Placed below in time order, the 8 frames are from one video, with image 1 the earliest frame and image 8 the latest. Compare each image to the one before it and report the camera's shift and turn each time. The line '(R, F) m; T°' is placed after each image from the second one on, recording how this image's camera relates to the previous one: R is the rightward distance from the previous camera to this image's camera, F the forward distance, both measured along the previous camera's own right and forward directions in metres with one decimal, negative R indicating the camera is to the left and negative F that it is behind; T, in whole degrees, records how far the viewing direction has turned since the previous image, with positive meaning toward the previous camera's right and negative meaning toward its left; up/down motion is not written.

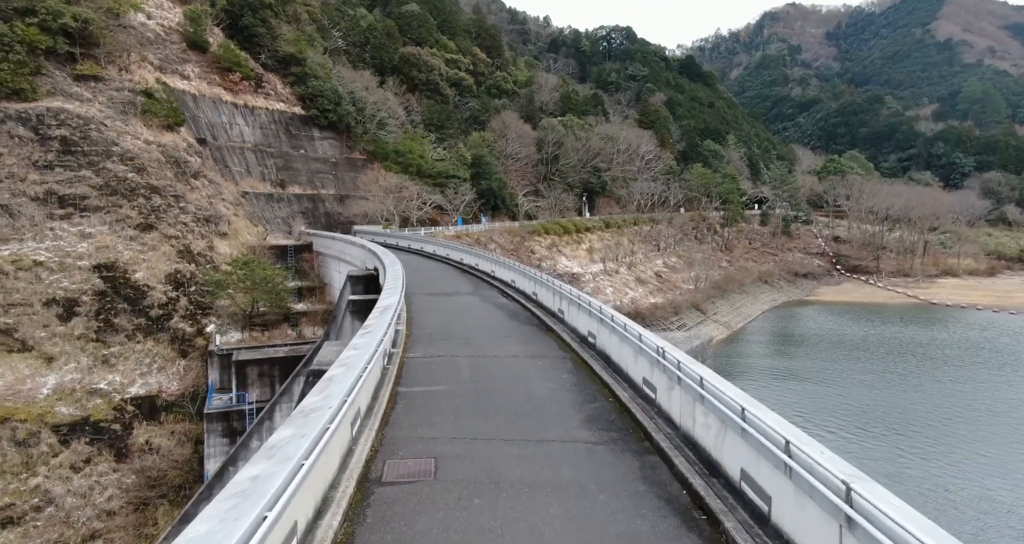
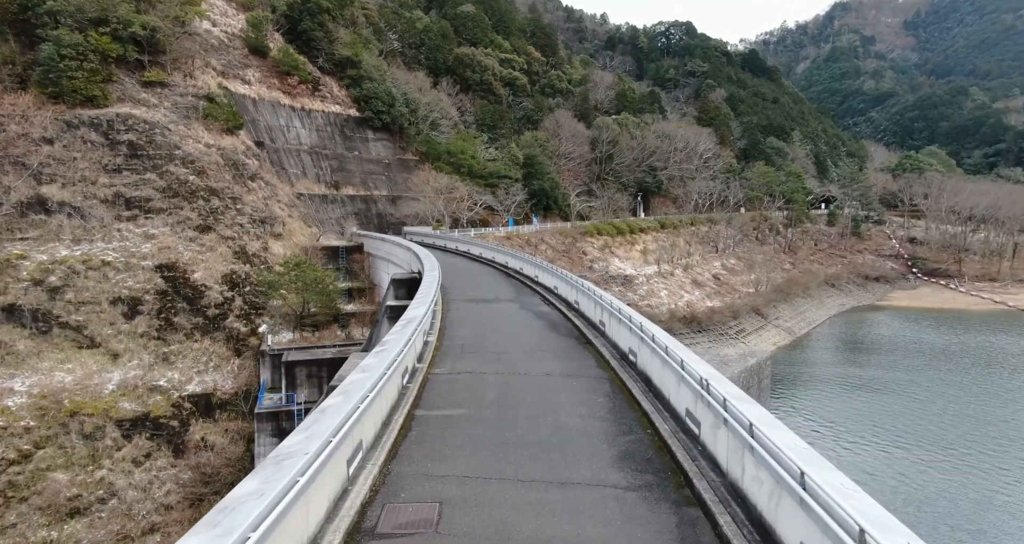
(+0.2, +0.3) m; -5°
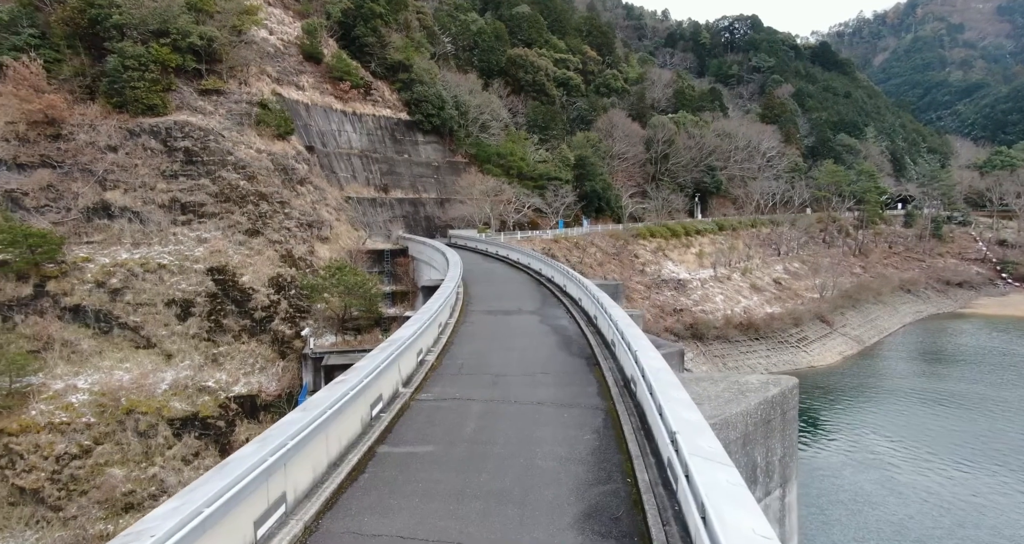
(+0.5, +0.4) m; -5°
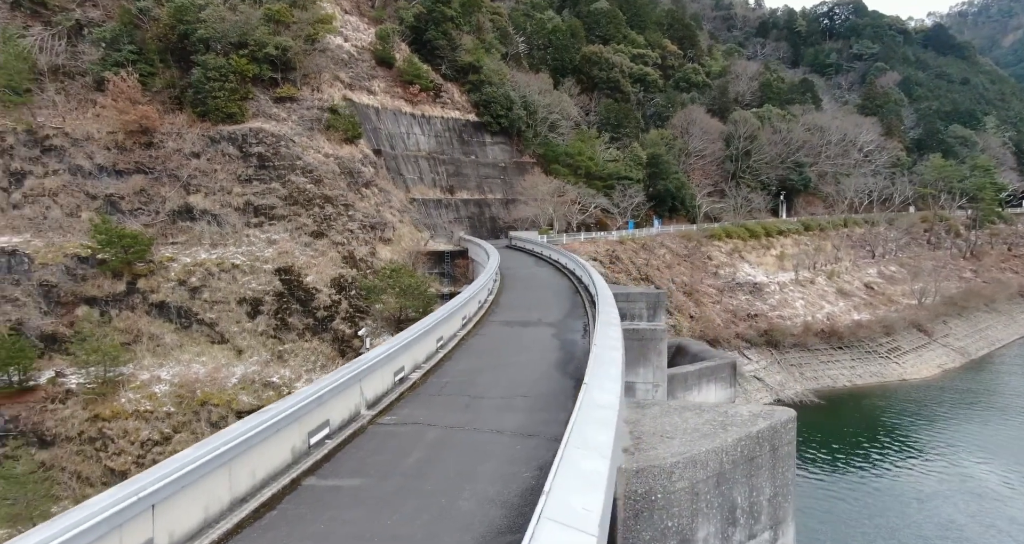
(+0.8, +0.3) m; -8°
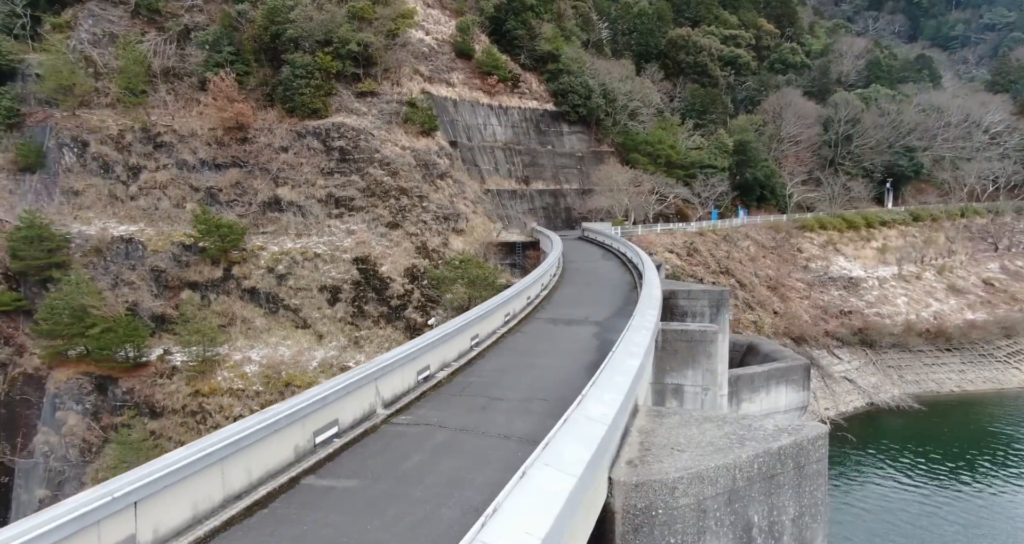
(+0.6, +0.1) m; -8°
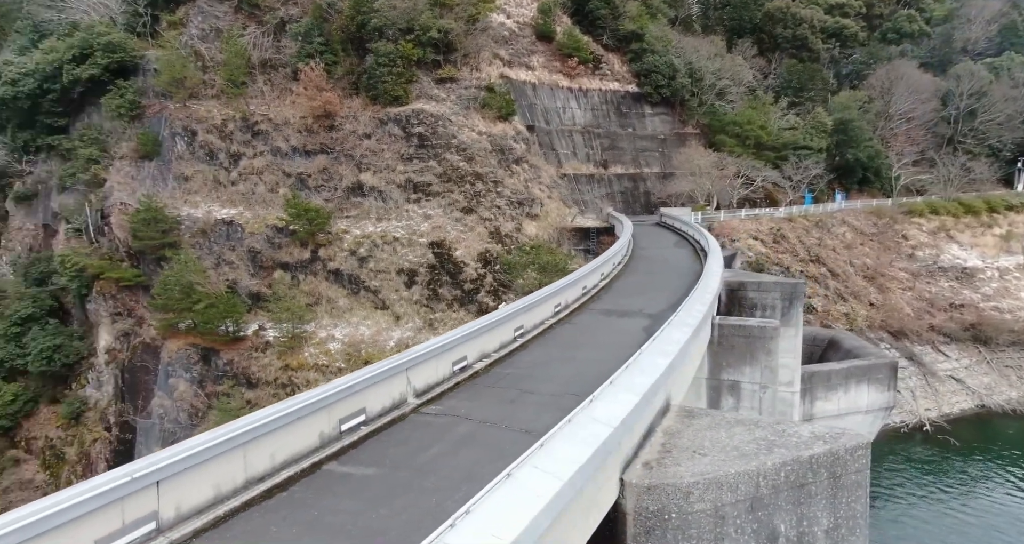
(+0.5, 0.0) m; -8°
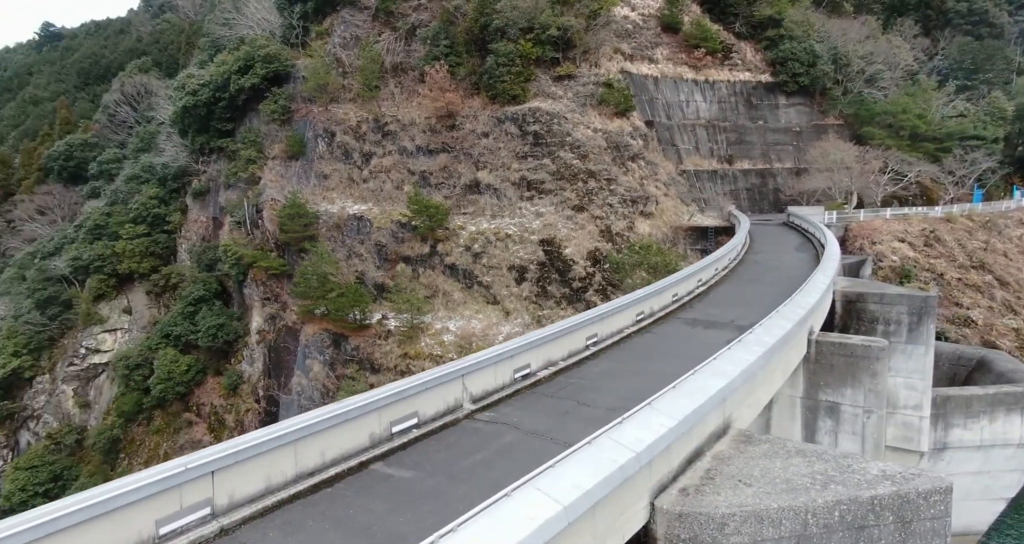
(+0.7, +0.1) m; -12°
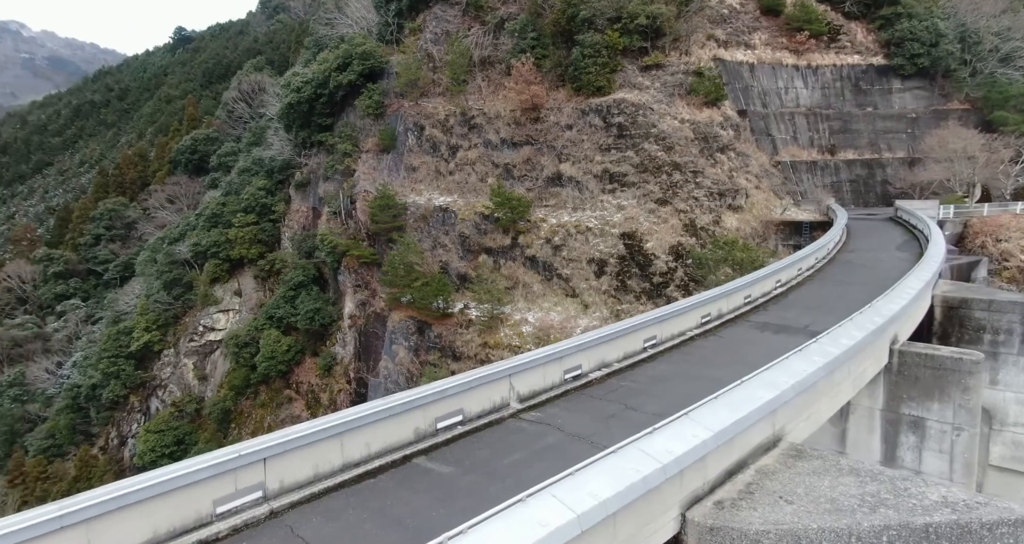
(+0.4, 0.0) m; -8°
